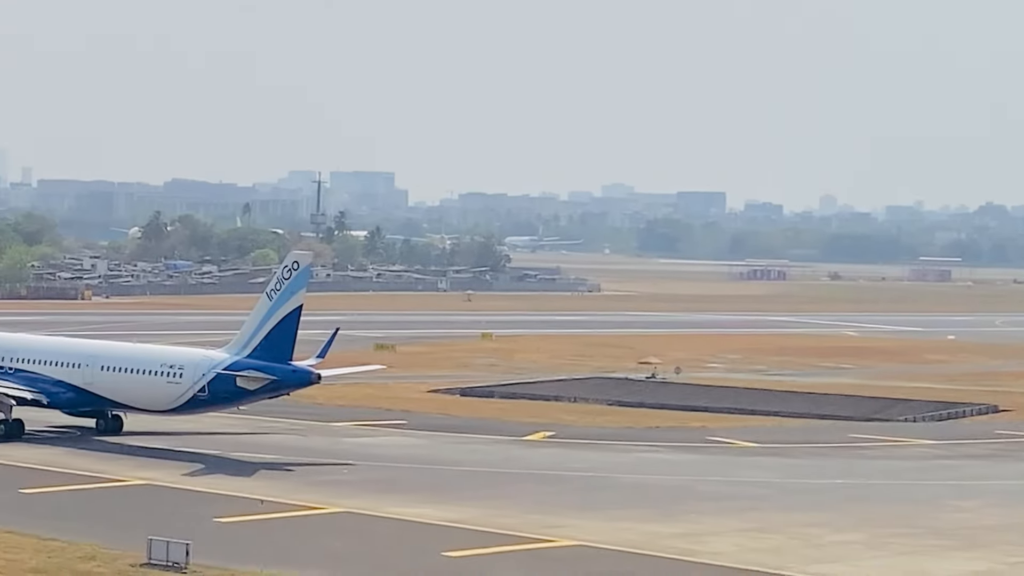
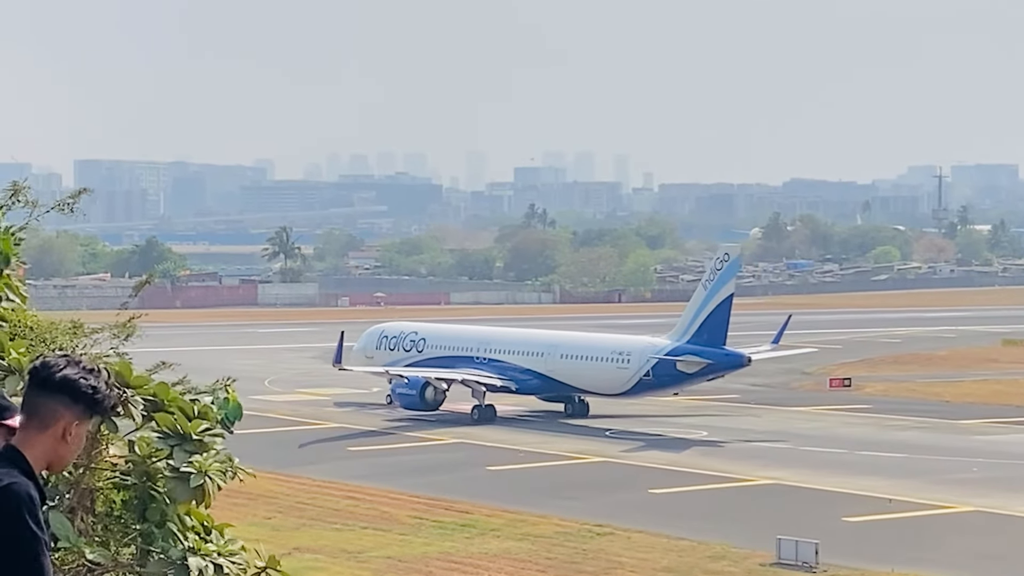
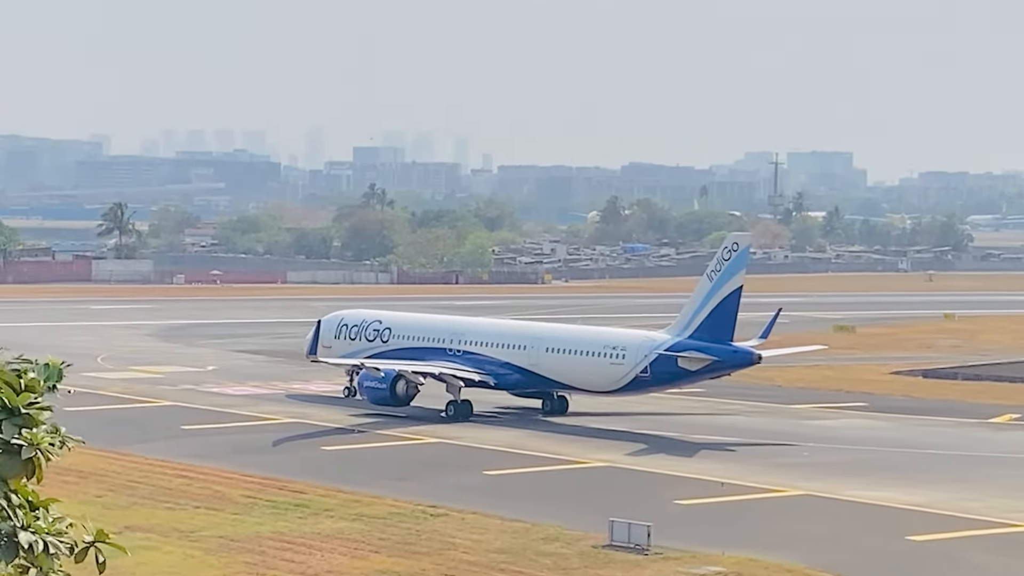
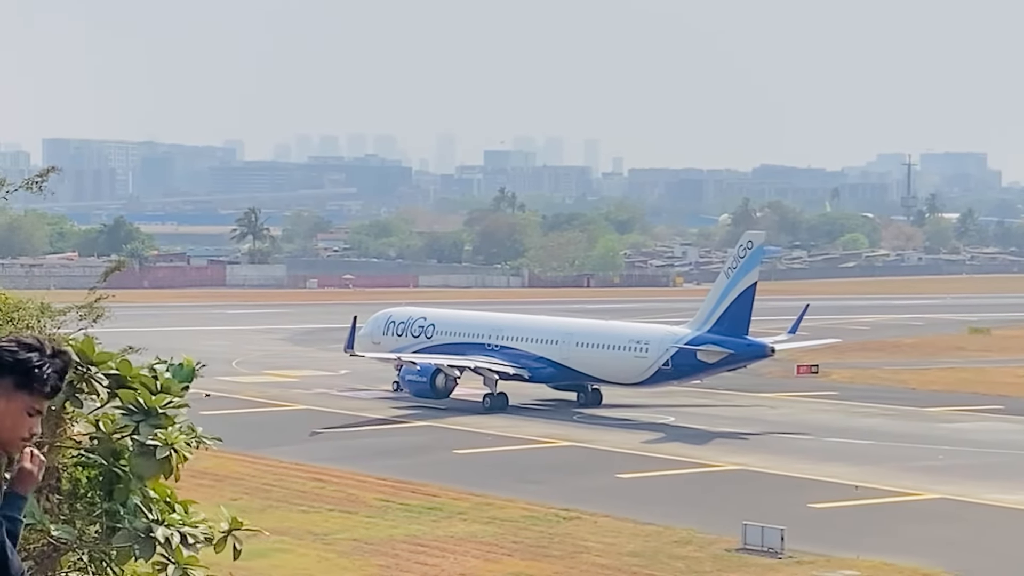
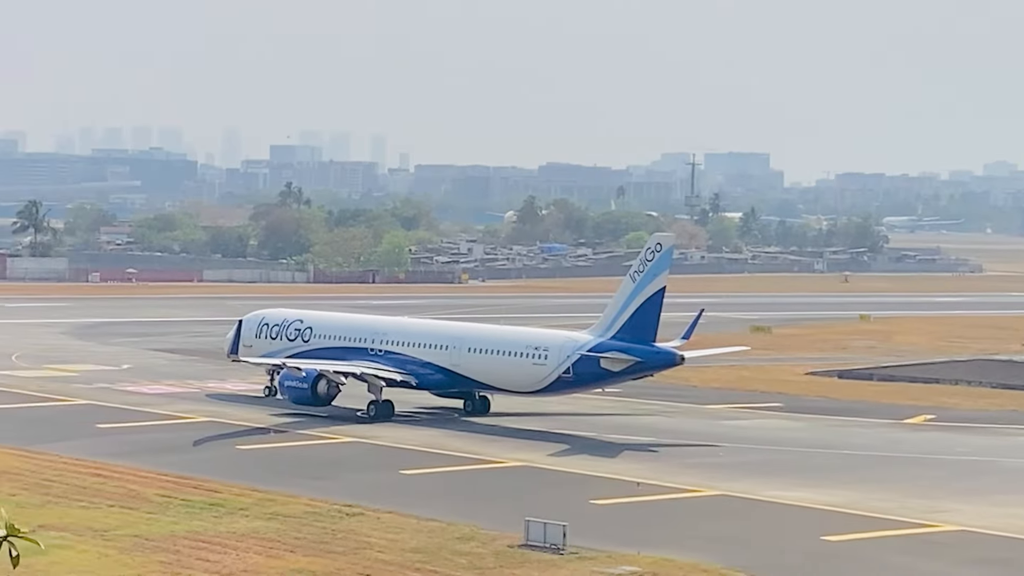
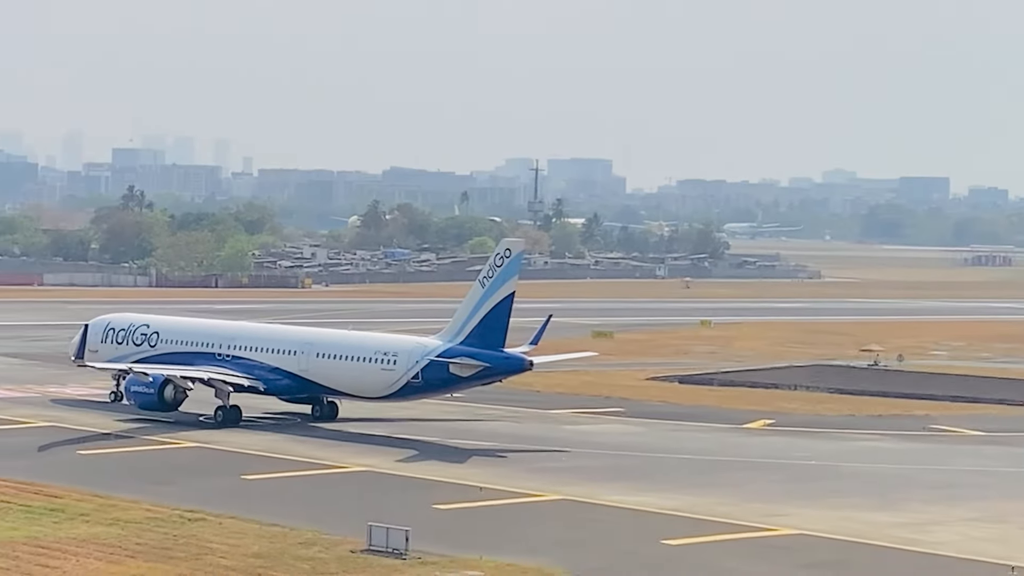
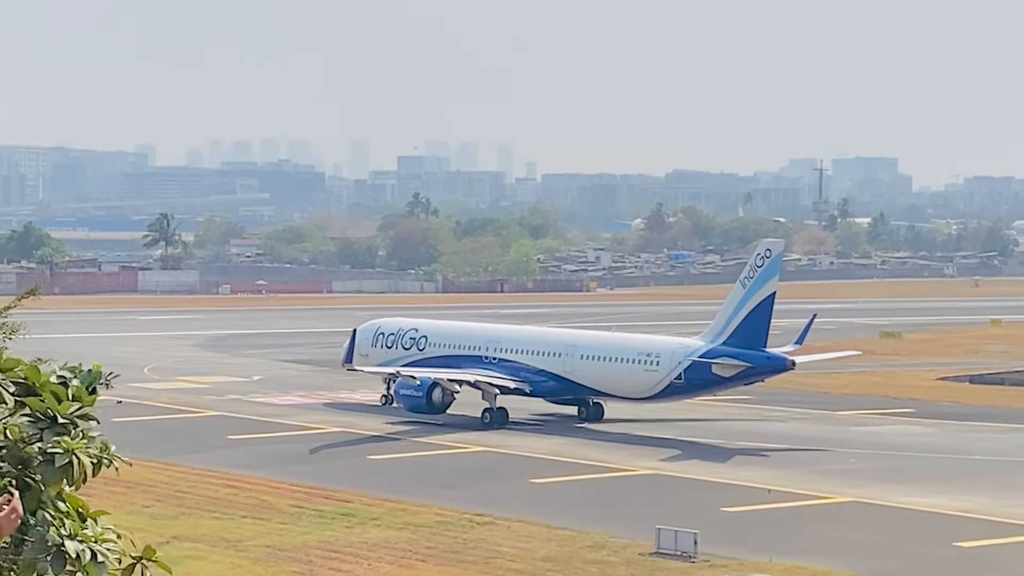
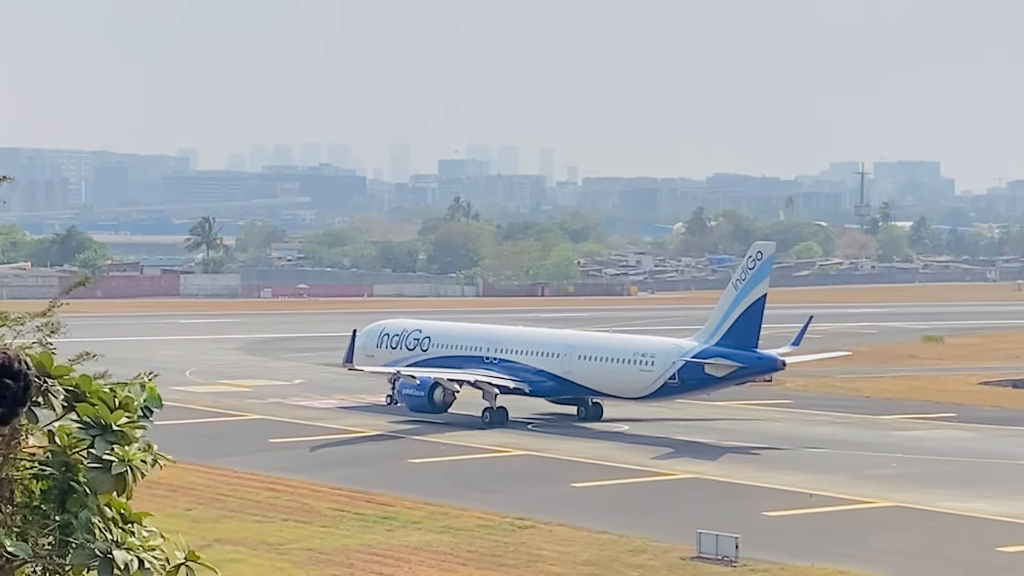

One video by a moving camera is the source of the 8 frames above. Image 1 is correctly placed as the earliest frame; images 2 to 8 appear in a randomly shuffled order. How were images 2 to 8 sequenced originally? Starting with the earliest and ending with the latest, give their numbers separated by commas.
6, 5, 3, 7, 8, 4, 2
